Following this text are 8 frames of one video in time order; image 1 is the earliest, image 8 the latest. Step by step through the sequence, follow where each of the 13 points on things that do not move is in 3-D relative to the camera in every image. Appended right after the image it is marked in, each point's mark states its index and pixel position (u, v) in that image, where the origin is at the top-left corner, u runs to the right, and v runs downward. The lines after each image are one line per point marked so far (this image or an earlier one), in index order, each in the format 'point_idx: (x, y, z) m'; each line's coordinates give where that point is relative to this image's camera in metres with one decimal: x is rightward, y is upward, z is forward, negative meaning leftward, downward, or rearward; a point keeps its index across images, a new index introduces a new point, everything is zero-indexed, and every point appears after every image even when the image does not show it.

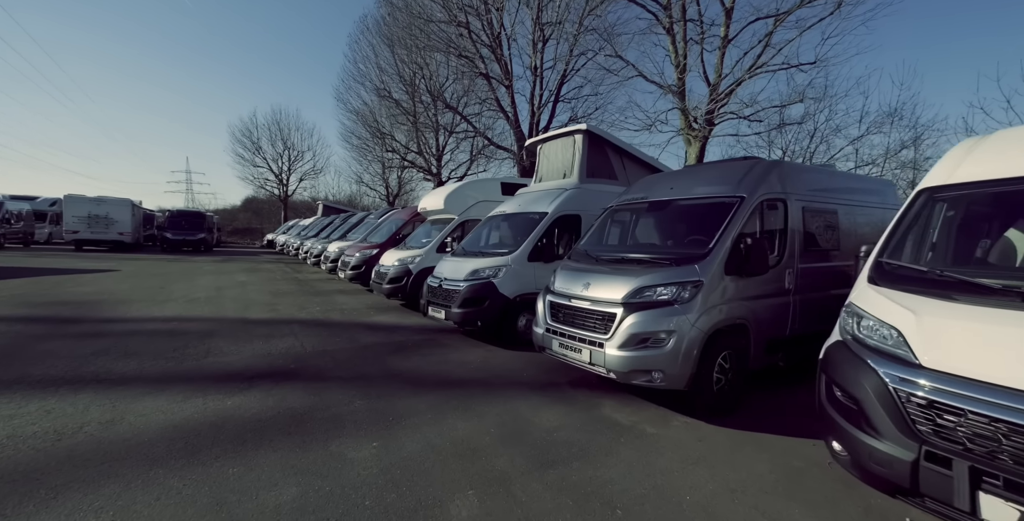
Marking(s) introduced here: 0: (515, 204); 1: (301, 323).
0: (+0.1, +1.0, +7.7) m
1: (-3.8, -1.1, +7.8) m
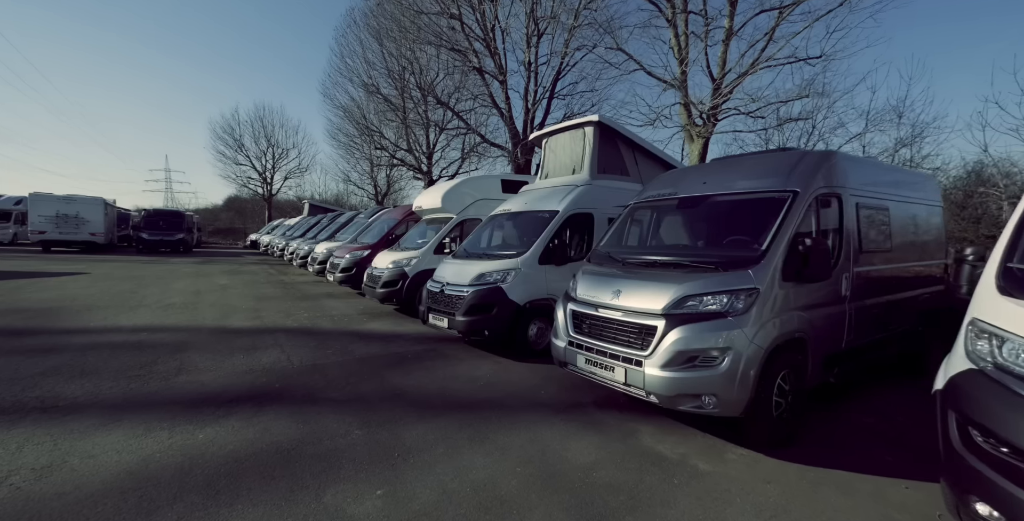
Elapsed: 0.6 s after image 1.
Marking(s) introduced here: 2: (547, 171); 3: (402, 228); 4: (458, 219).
0: (+0.1, +1.0, +7.1) m
1: (-3.7, -1.2, +7.2) m
2: (+0.6, +1.6, +7.5) m
3: (-3.0, +0.9, +12.0) m
4: (-1.1, +0.9, +9.1) m
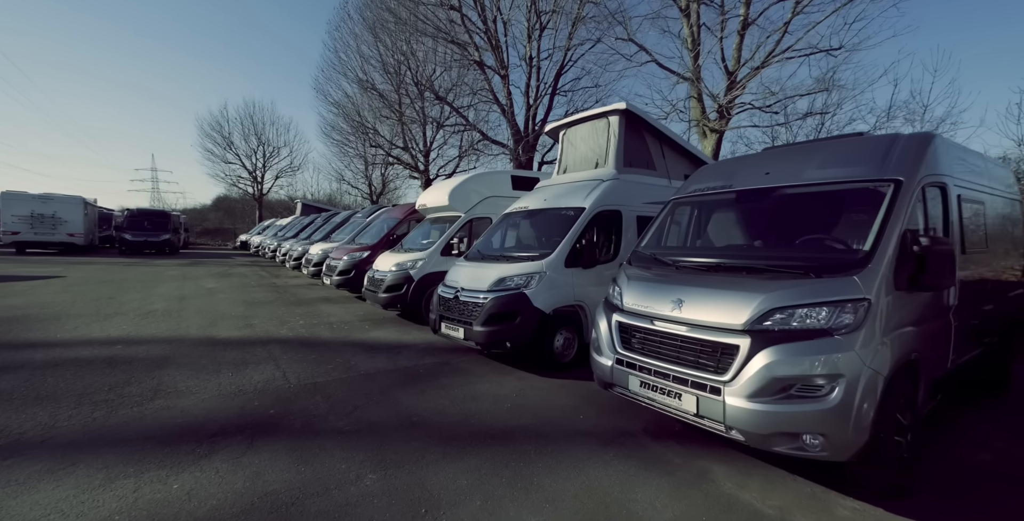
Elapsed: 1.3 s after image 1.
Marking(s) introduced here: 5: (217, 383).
0: (+0.4, +0.9, +6.5) m
1: (-3.5, -1.2, +6.5) m
2: (+0.8, +1.5, +6.9) m
3: (-2.9, +0.8, +11.3) m
4: (-0.9, +0.8, +8.5) m
5: (-3.1, -1.3, +4.5) m
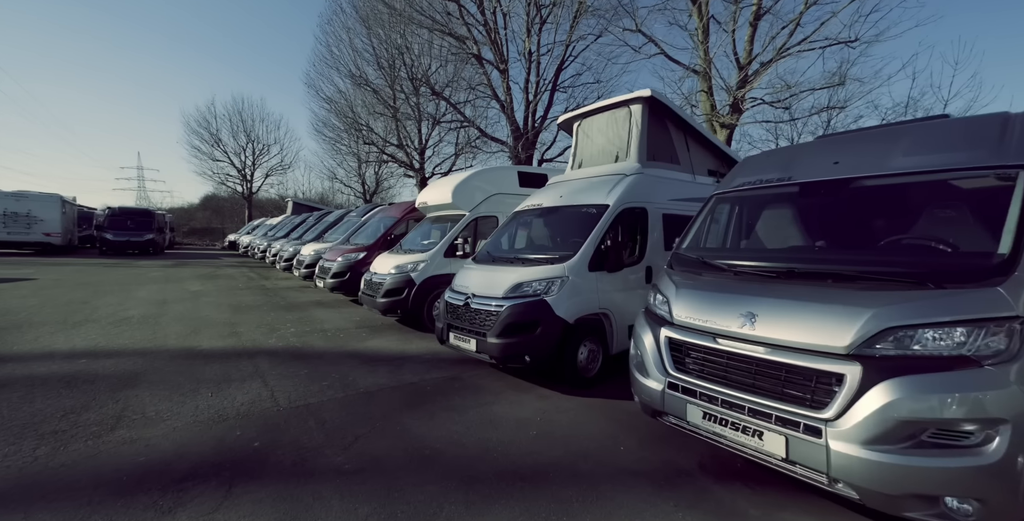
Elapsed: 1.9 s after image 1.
0: (+0.6, +0.9, +6.0) m
1: (-3.3, -1.3, +5.9) m
2: (+1.0, +1.5, +6.3) m
3: (-2.8, +0.8, +10.7) m
4: (-0.8, +0.8, +7.9) m
5: (-2.9, -1.3, +3.9) m
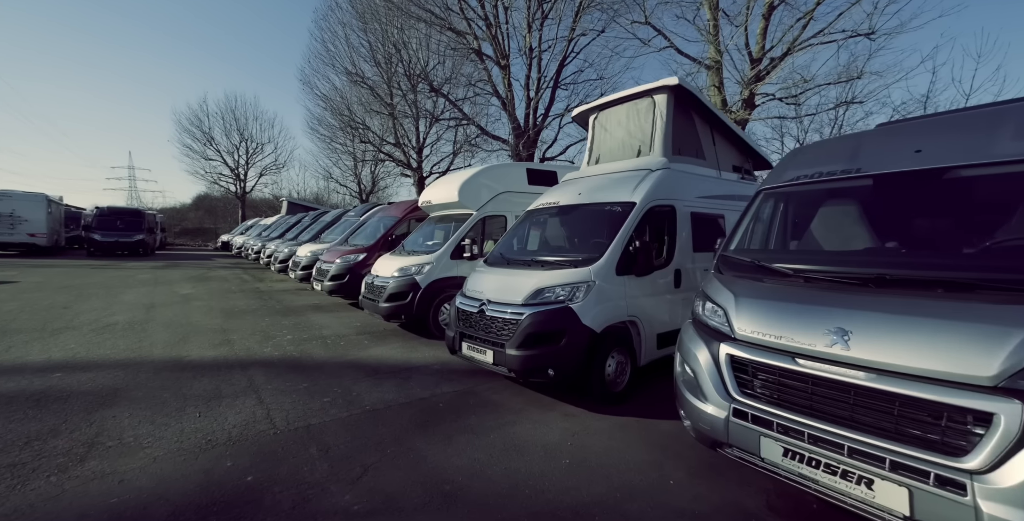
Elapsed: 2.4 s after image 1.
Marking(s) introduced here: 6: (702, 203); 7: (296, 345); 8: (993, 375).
0: (+0.7, +0.9, +5.6) m
1: (-3.1, -1.3, +5.4) m
2: (+1.2, +1.5, +5.9) m
3: (-2.6, +0.8, +10.3) m
4: (-0.6, +0.8, +7.5) m
5: (-2.7, -1.4, +3.4) m
6: (+2.2, +0.7, +5.0) m
7: (-3.2, -1.2, +6.4) m
8: (+1.9, -0.4, +1.7) m
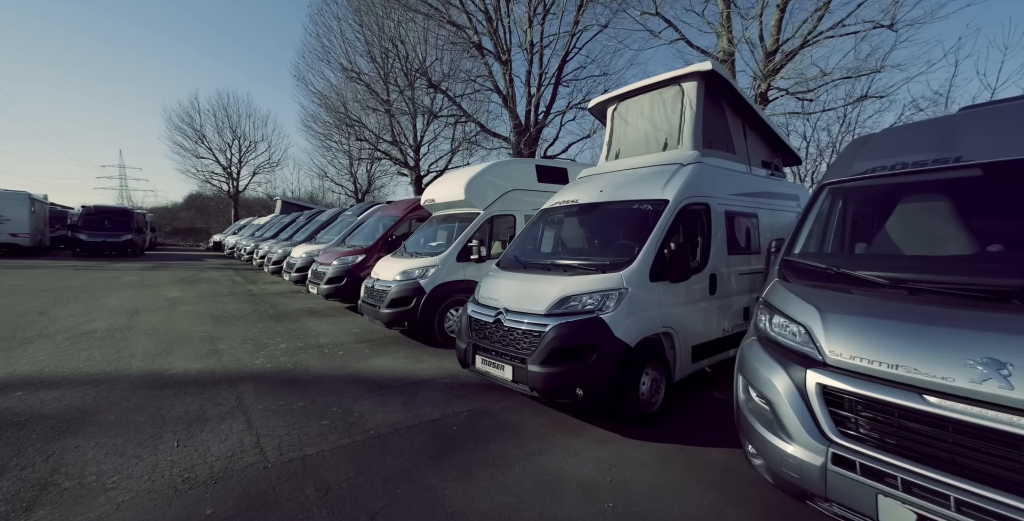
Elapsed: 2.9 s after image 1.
0: (+0.9, +0.9, +5.1) m
1: (-2.9, -1.3, +4.9) m
2: (+1.3, +1.4, +5.5) m
3: (-2.5, +0.7, +9.8) m
4: (-0.4, +0.7, +7.0) m
5: (-2.5, -1.4, +2.9) m
6: (+2.4, +0.6, +4.6) m
7: (-3.0, -1.3, +5.9) m
8: (+2.1, -0.5, +1.3) m
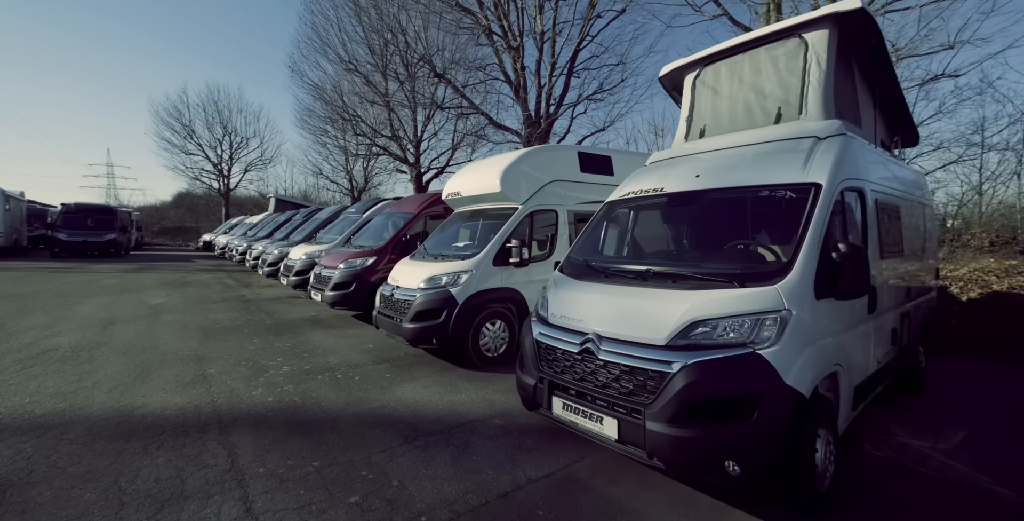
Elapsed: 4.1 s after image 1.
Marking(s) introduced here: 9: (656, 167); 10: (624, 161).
0: (+1.5, +0.8, +4.0) m
1: (-2.3, -1.4, +3.8) m
2: (+2.0, +1.4, +4.4) m
3: (-1.9, +0.7, +8.7) m
4: (+0.2, +0.7, +5.9) m
5: (-1.8, -1.5, +1.8) m
6: (+3.1, +0.6, +3.5) m
7: (-2.4, -1.3, +4.8) m
8: (+2.8, -0.5, +0.2) m
9: (+1.5, +1.0, +4.4) m
10: (+1.9, +1.7, +7.2) m
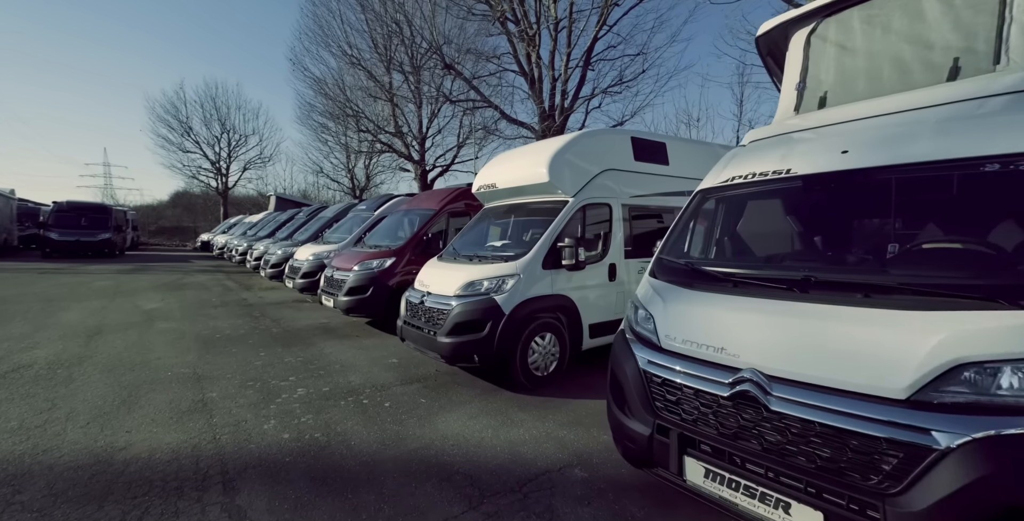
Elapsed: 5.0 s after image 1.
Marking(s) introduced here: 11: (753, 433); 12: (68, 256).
0: (+2.2, +0.8, +3.2) m
1: (-1.7, -1.4, +2.9) m
2: (+2.6, +1.4, +3.6) m
3: (-1.3, +0.7, +7.8) m
4: (+0.8, +0.6, +5.0) m
5: (-1.2, -1.5, +1.0) m
6: (+3.7, +0.6, +2.7) m
7: (-1.8, -1.4, +3.9) m
8: (+3.4, -0.6, -0.6) m
9: (+2.1, +0.9, +3.5) m
10: (+2.5, +1.6, +6.3) m
11: (+1.1, -0.8, +2.0) m
12: (-20.1, +0.2, +19.6) m
